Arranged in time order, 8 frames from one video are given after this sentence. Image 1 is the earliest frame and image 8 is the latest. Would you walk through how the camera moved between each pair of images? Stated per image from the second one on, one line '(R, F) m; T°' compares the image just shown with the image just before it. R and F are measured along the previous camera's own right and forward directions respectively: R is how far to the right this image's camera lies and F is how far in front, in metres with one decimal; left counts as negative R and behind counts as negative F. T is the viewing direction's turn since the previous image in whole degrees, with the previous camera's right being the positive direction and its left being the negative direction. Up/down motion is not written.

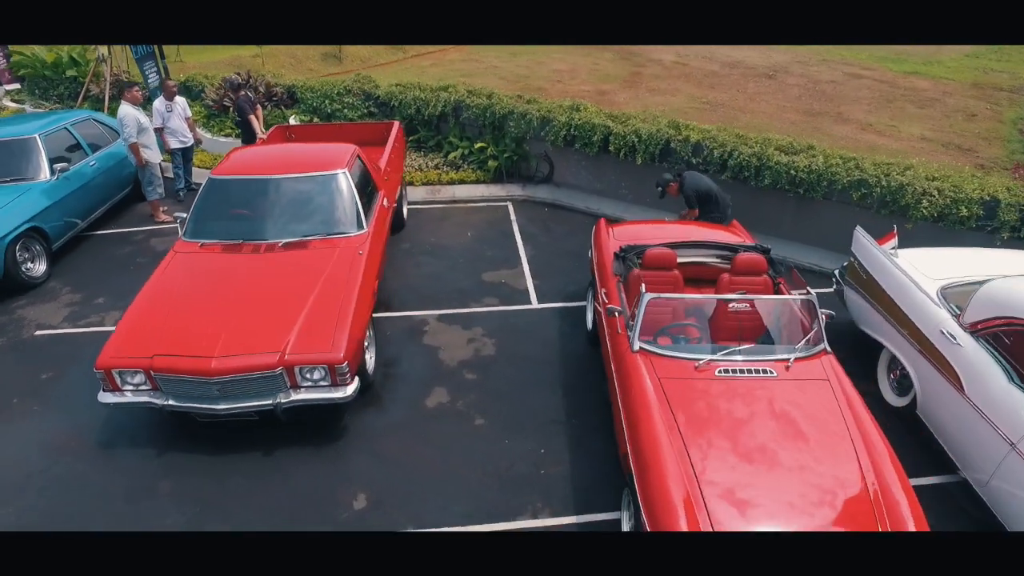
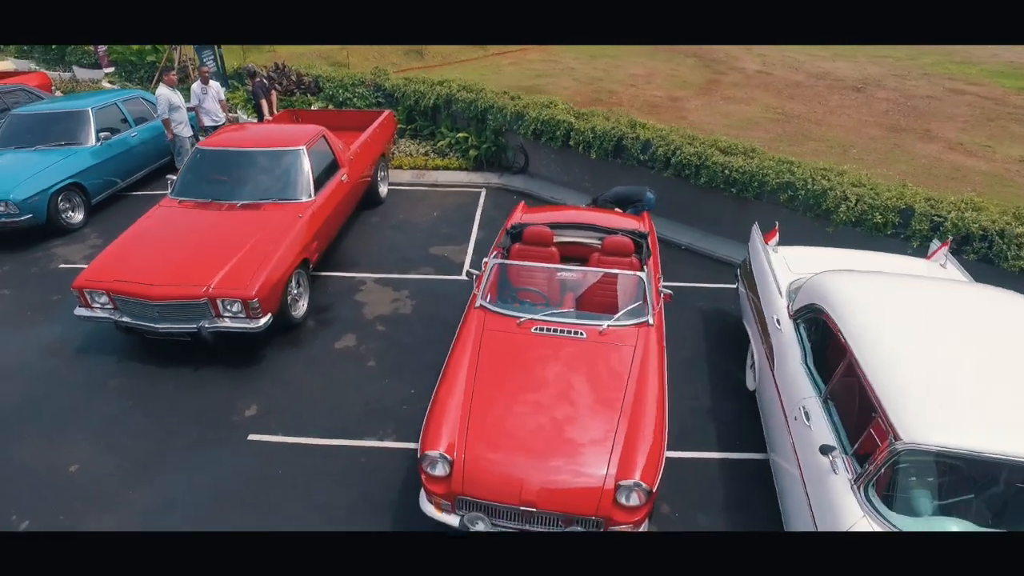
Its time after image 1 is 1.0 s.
(+1.8, -0.6) m; -8°
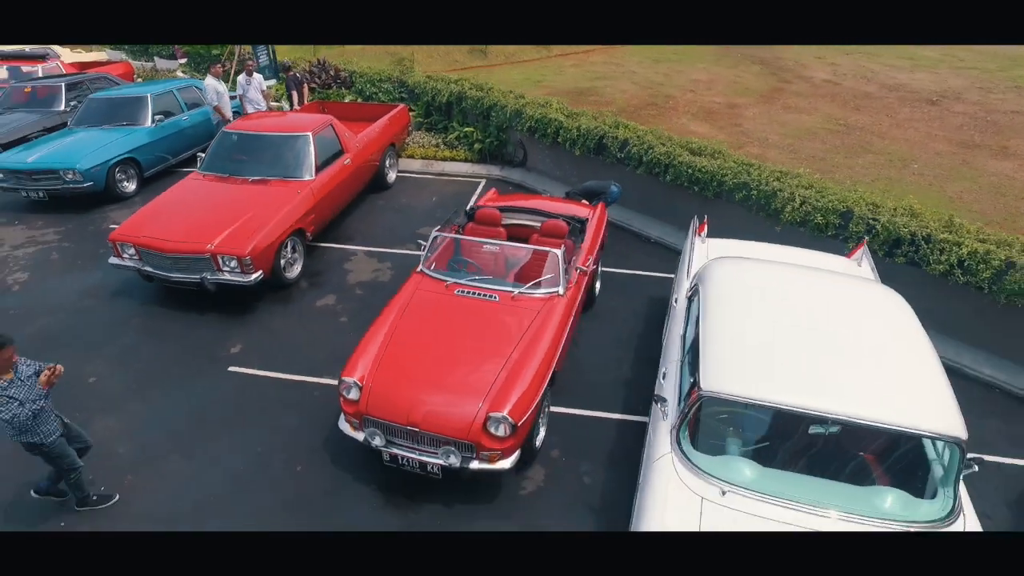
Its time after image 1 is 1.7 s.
(+1.2, -0.7) m; -6°
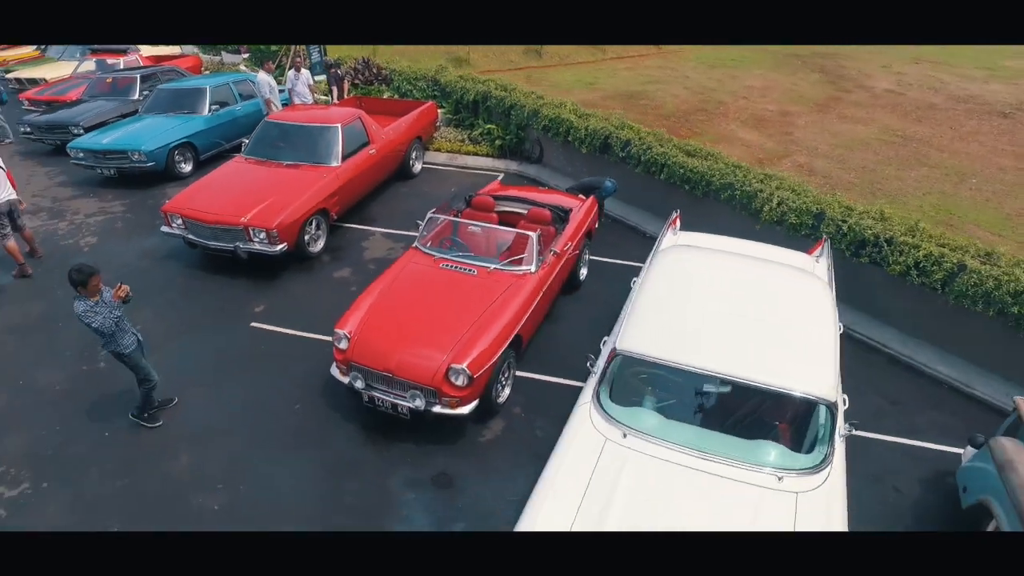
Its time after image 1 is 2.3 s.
(+0.8, -0.7) m; -5°
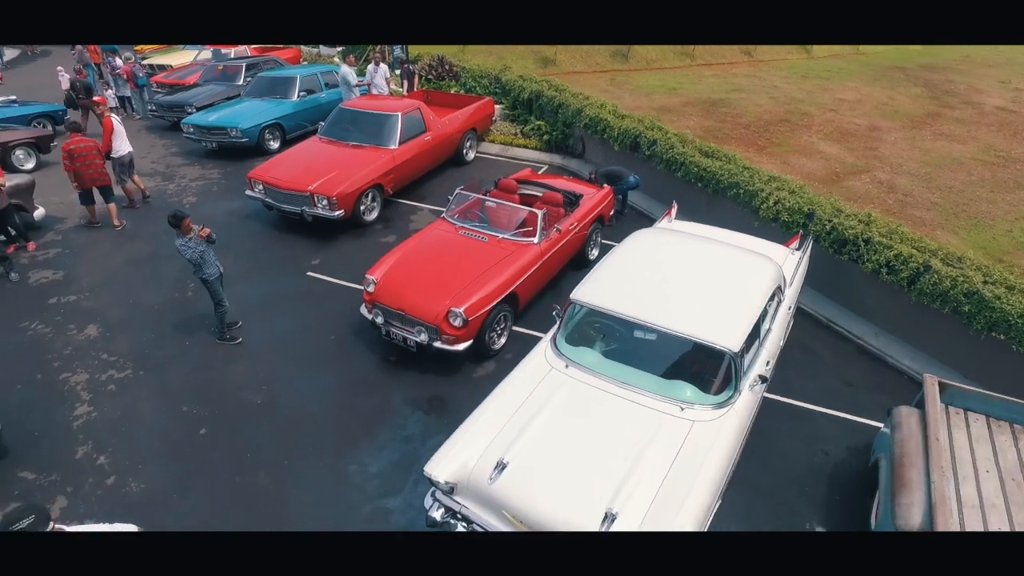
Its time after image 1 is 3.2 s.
(+0.9, -1.0) m; -7°
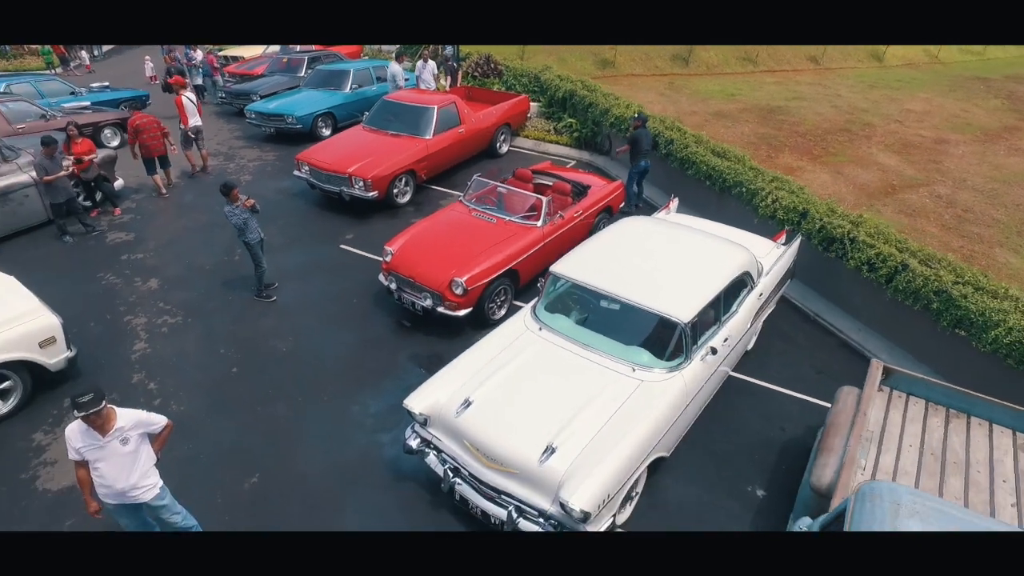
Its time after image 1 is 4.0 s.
(+0.7, -0.7) m; -5°
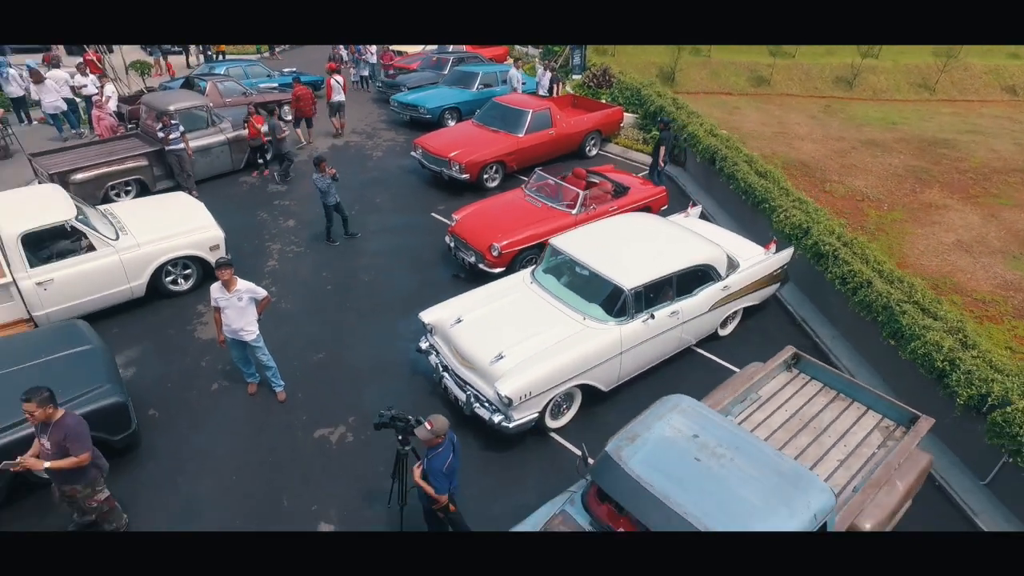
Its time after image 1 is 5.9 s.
(+1.8, -1.8) m; -13°
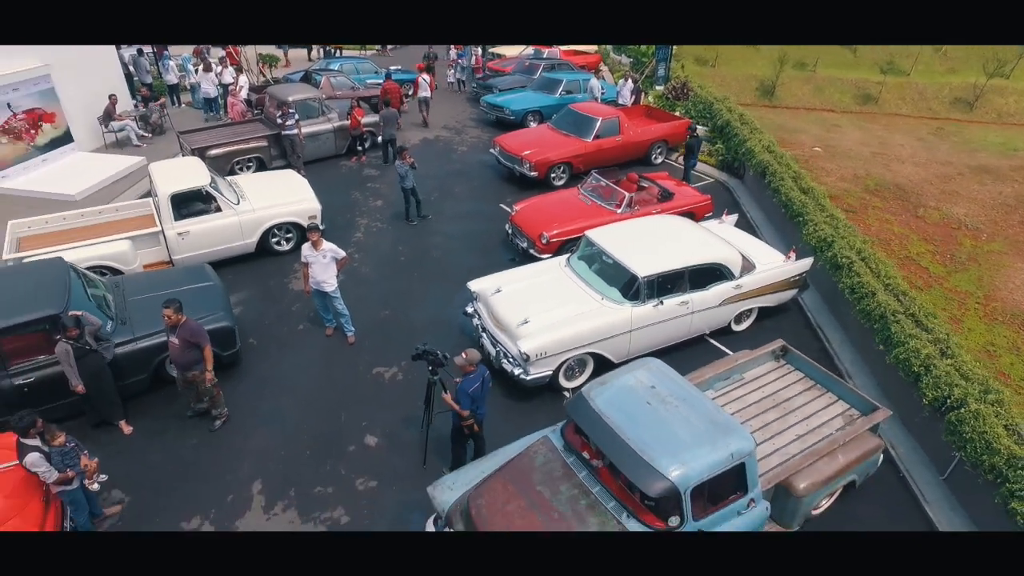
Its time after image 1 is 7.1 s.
(+0.8, -1.3) m; -8°
